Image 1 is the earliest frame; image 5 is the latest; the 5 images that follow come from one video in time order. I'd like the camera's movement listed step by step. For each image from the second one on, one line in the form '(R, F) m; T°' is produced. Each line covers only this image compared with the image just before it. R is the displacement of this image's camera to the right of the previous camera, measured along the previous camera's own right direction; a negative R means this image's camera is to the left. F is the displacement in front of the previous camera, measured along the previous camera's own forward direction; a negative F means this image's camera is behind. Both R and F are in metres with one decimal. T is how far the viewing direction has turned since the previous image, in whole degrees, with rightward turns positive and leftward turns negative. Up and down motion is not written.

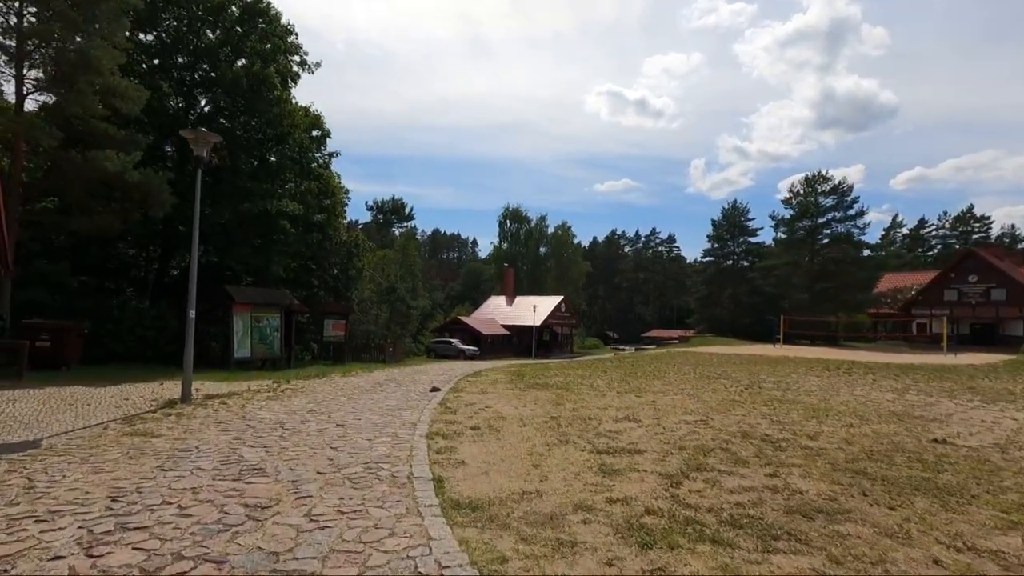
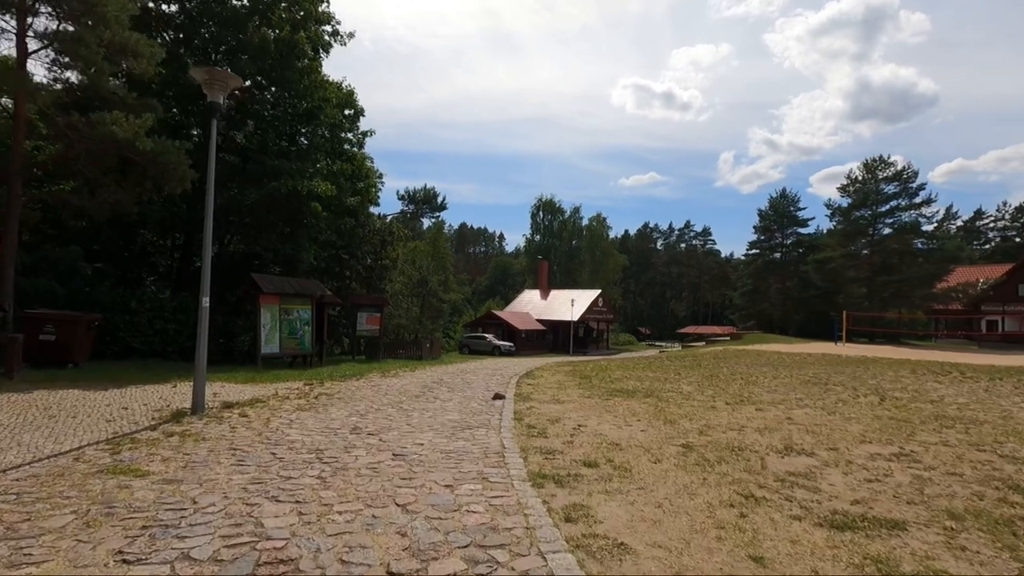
(-1.4, +2.9) m; -3°
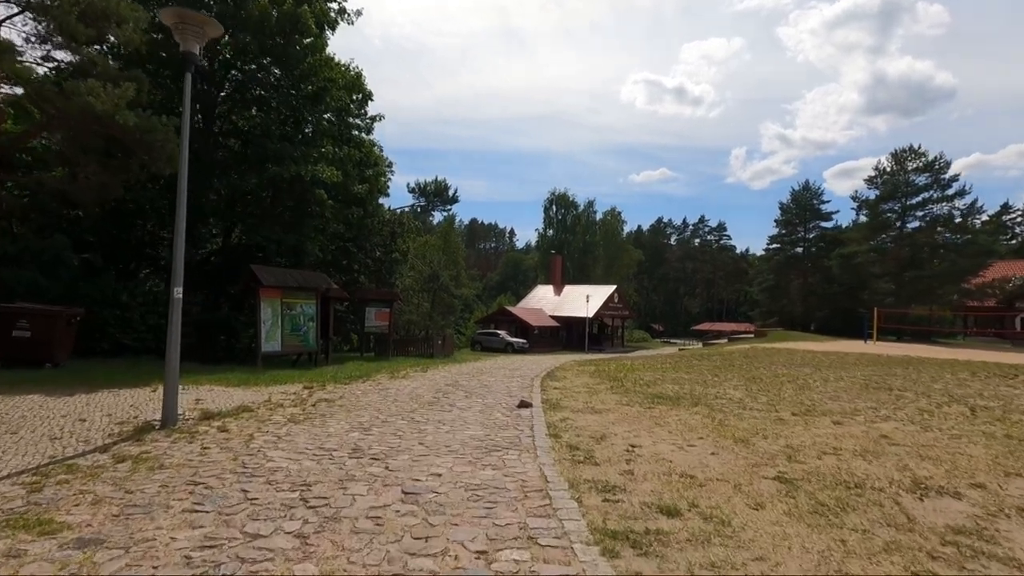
(-0.4, +1.8) m; -1°
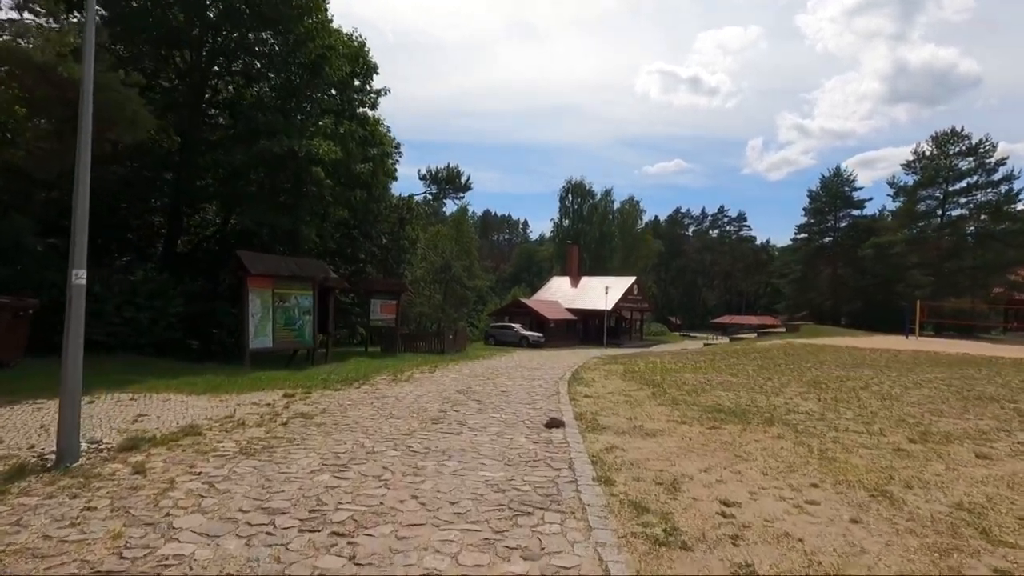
(-0.2, +2.5) m; -1°
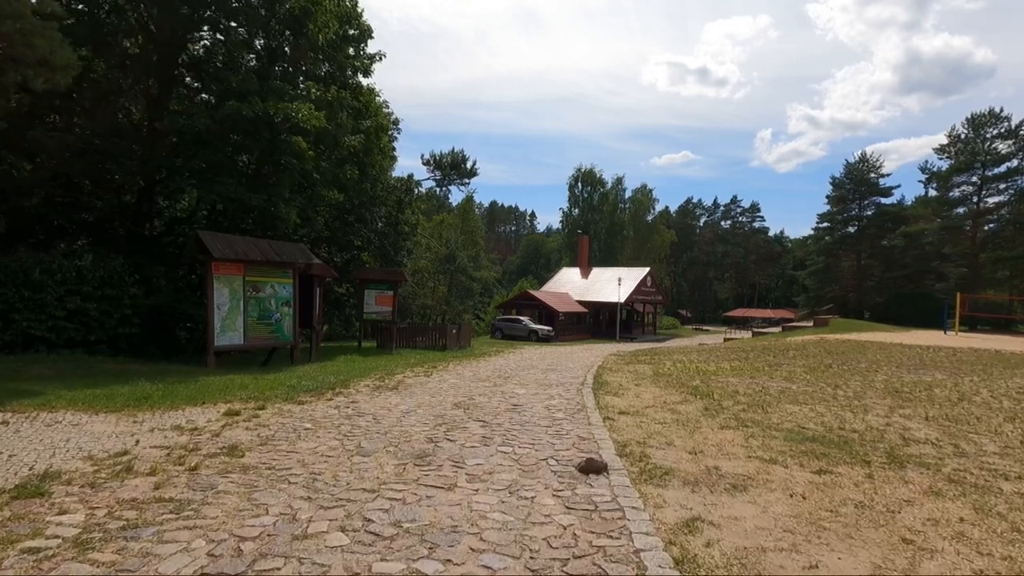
(-0.1, +2.8) m; -1°
